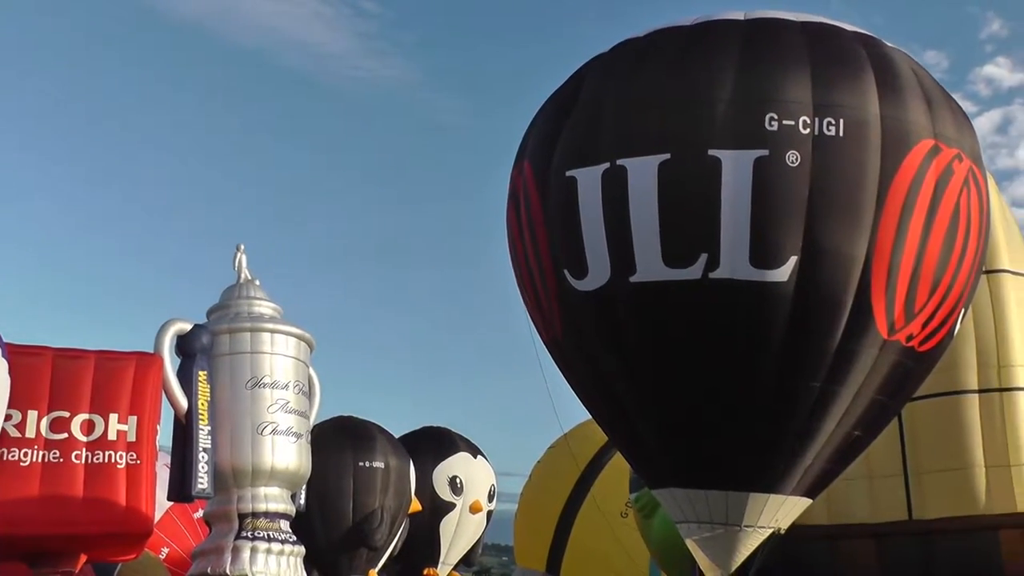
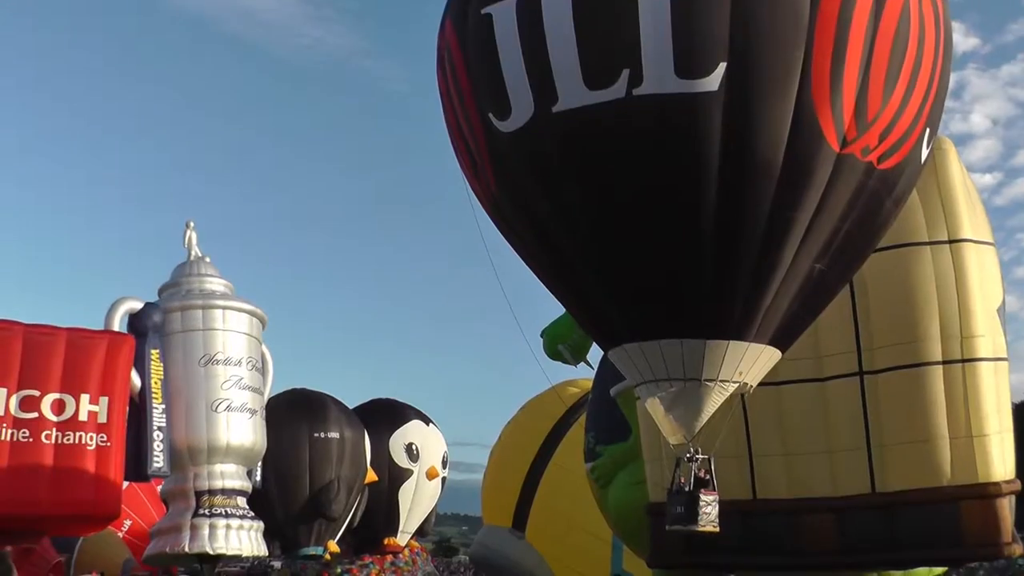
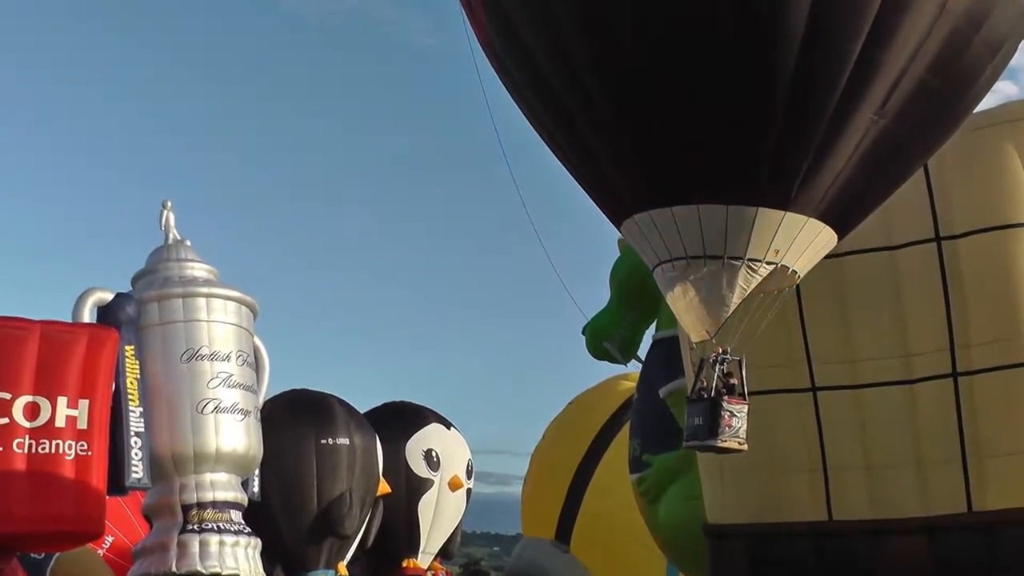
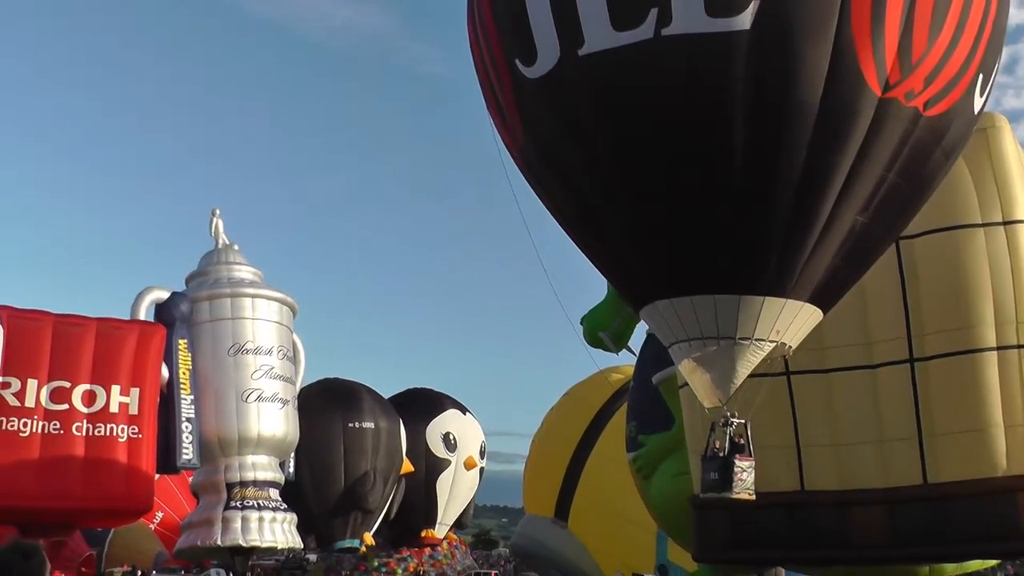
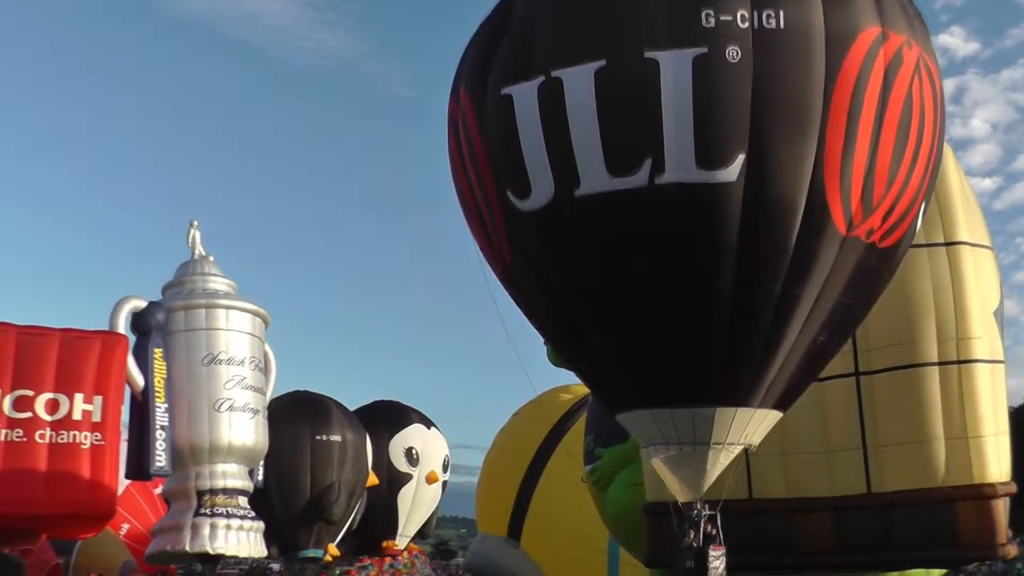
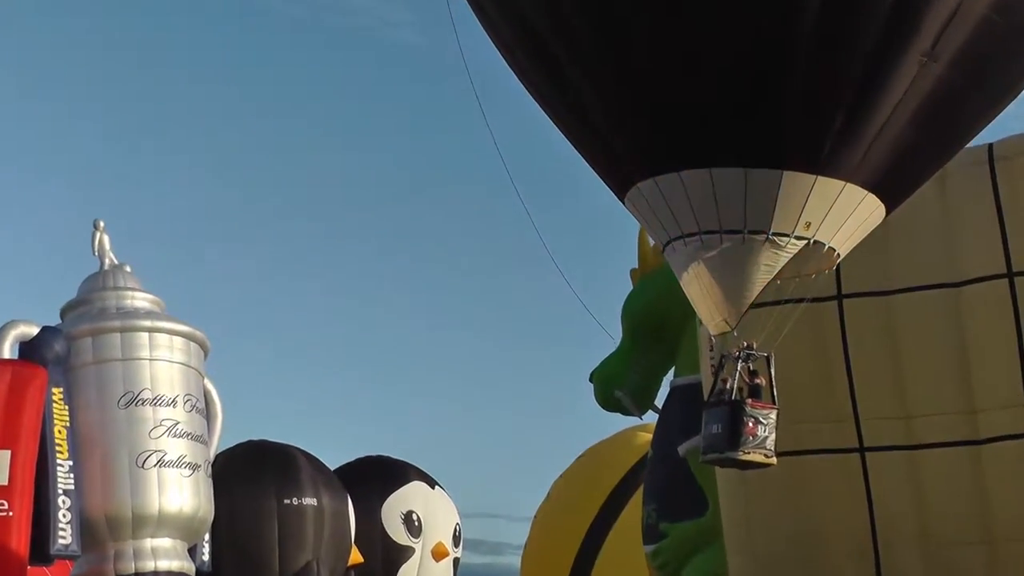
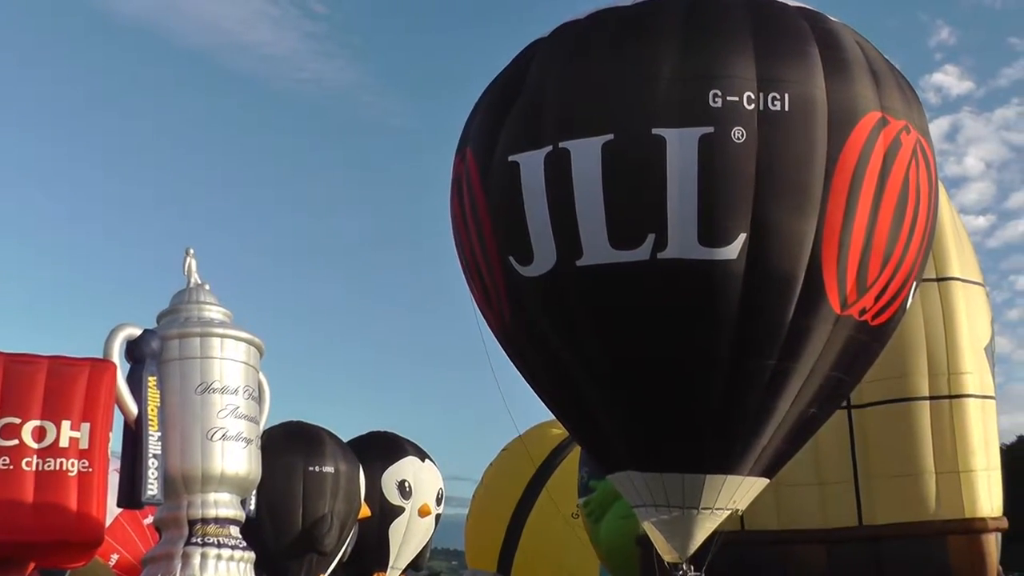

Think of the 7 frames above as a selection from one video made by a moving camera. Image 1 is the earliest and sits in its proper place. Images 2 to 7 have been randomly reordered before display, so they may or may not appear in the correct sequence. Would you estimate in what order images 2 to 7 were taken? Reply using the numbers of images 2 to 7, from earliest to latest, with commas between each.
7, 5, 2, 4, 3, 6
